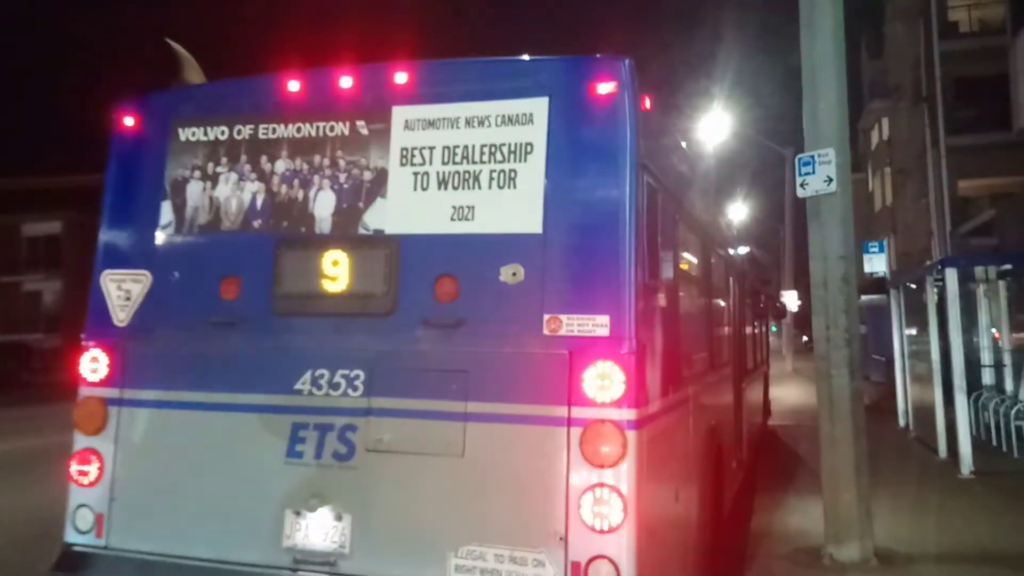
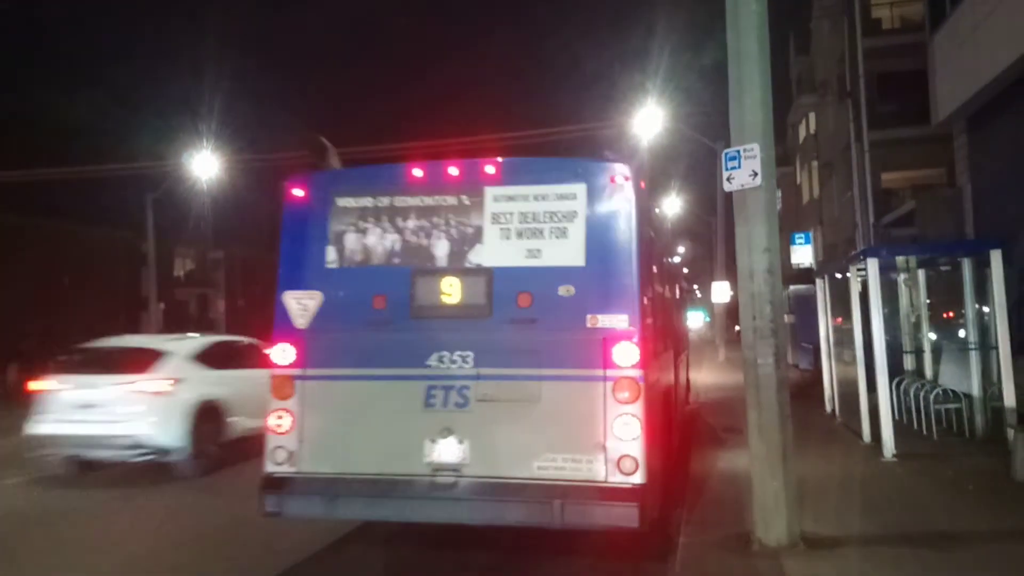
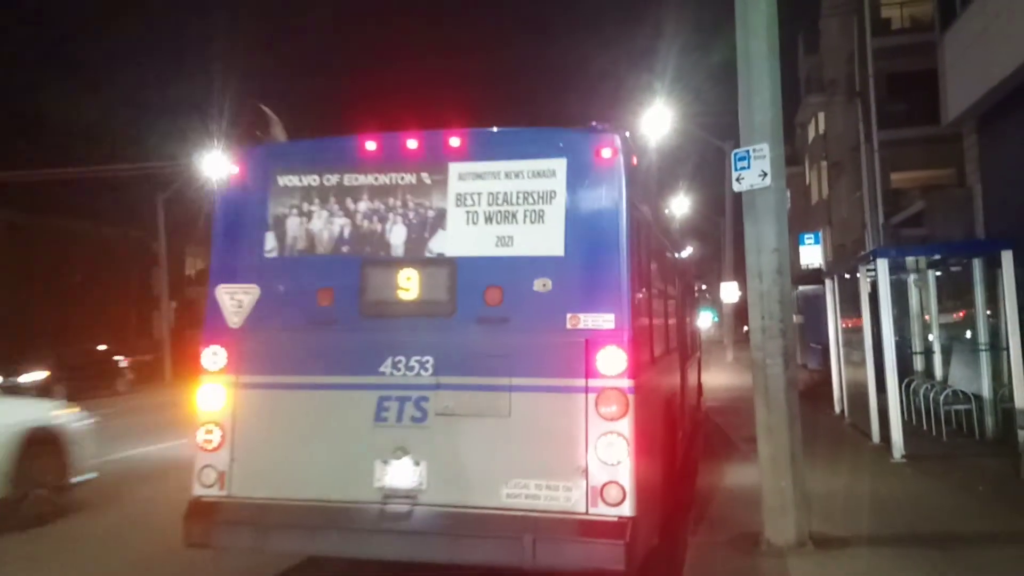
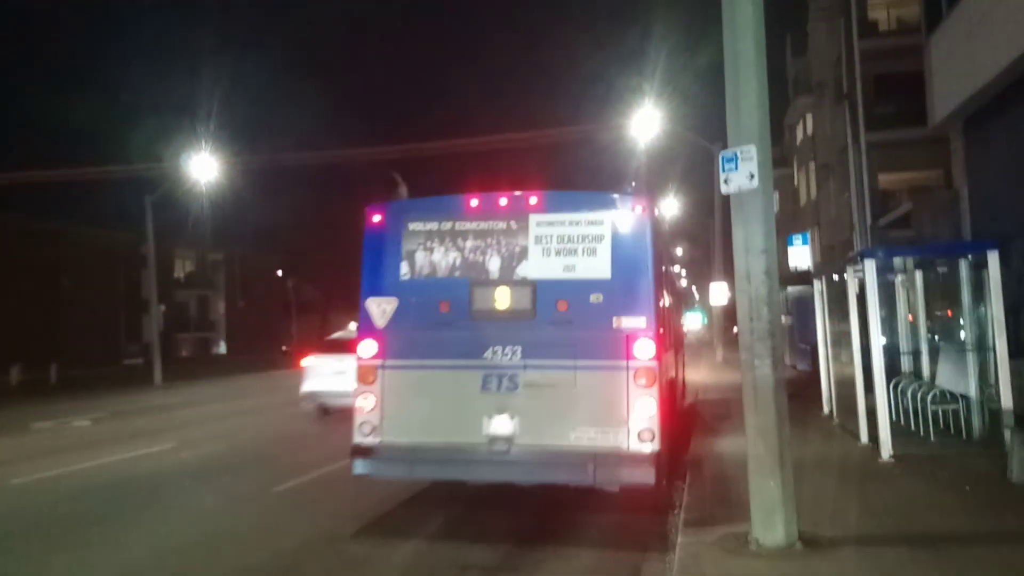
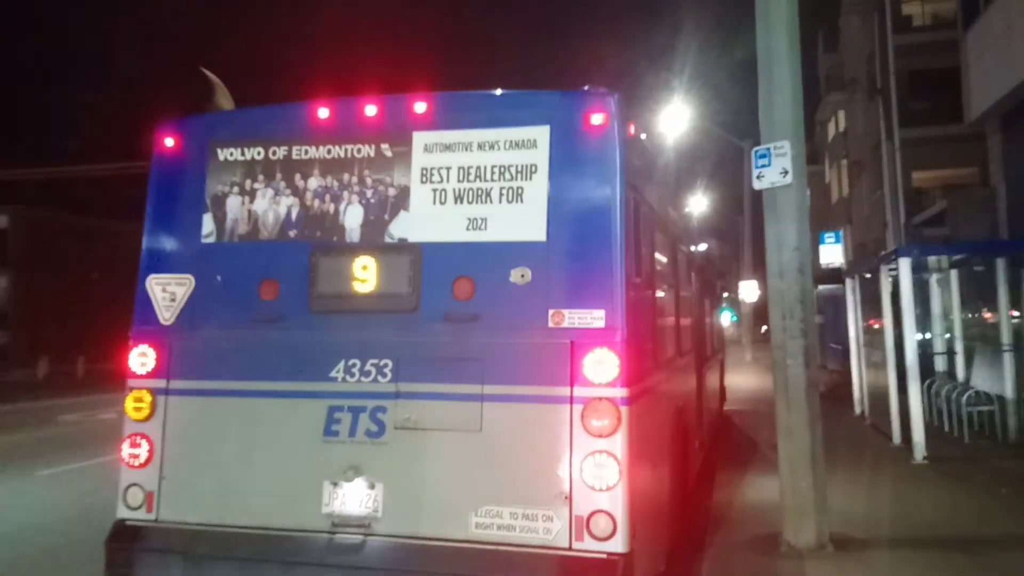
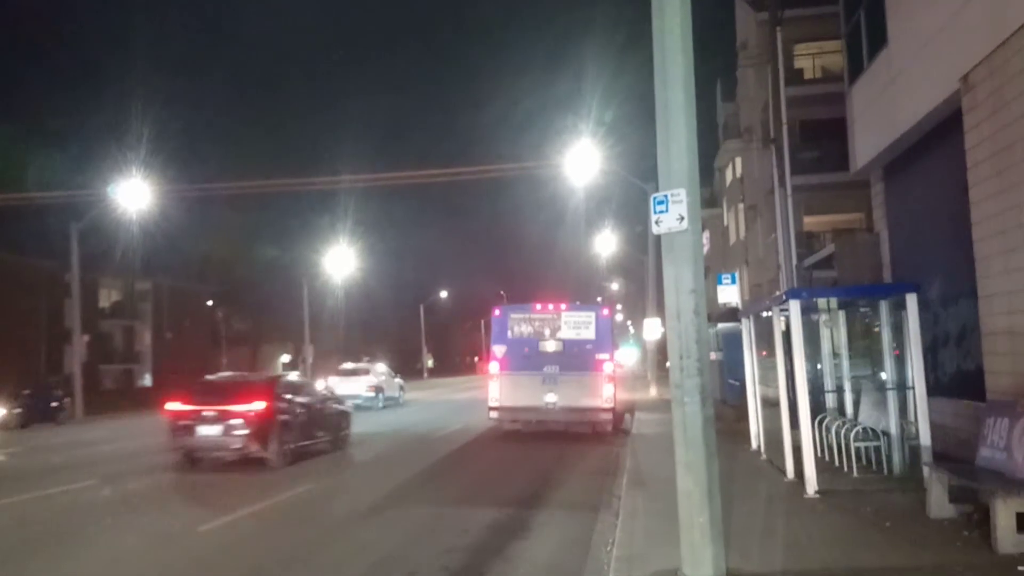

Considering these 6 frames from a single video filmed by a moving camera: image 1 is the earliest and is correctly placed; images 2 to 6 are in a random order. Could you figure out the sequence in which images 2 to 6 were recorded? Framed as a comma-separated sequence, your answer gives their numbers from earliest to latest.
5, 3, 2, 4, 6
